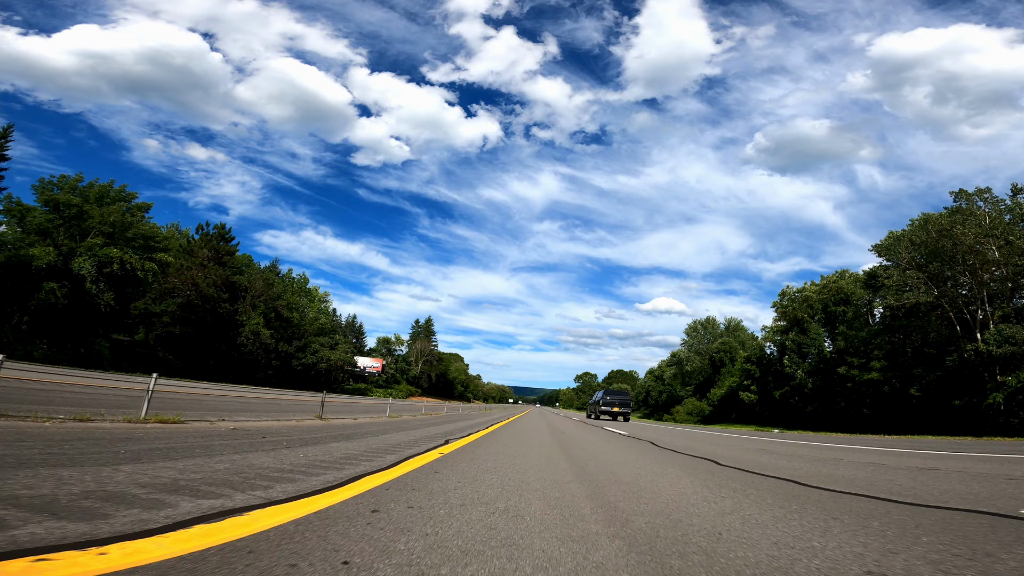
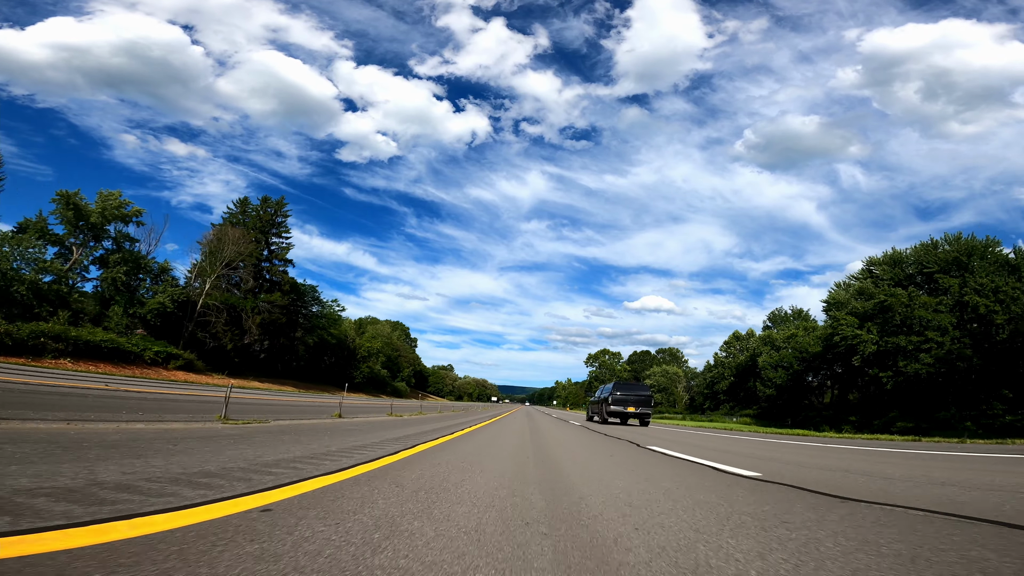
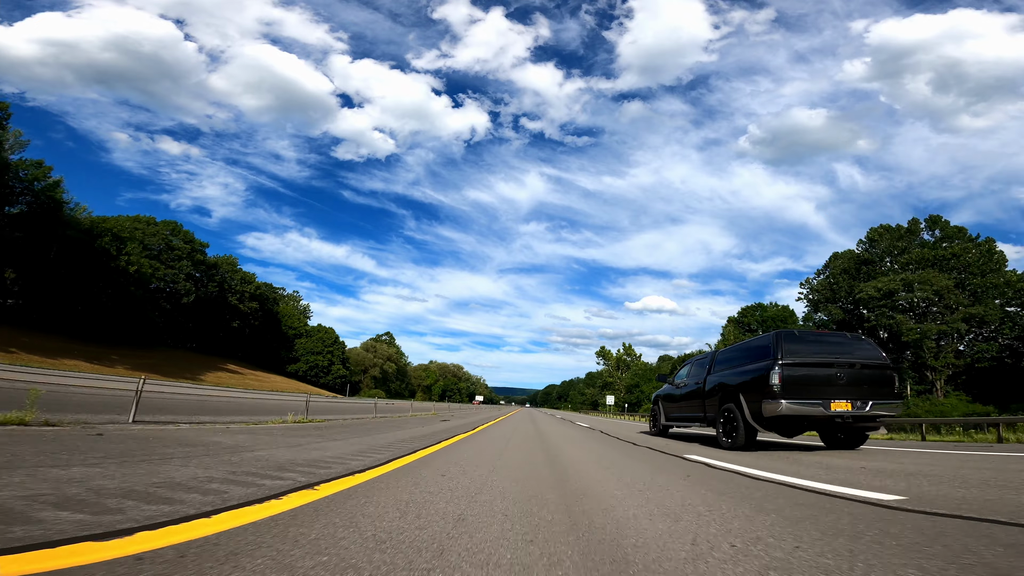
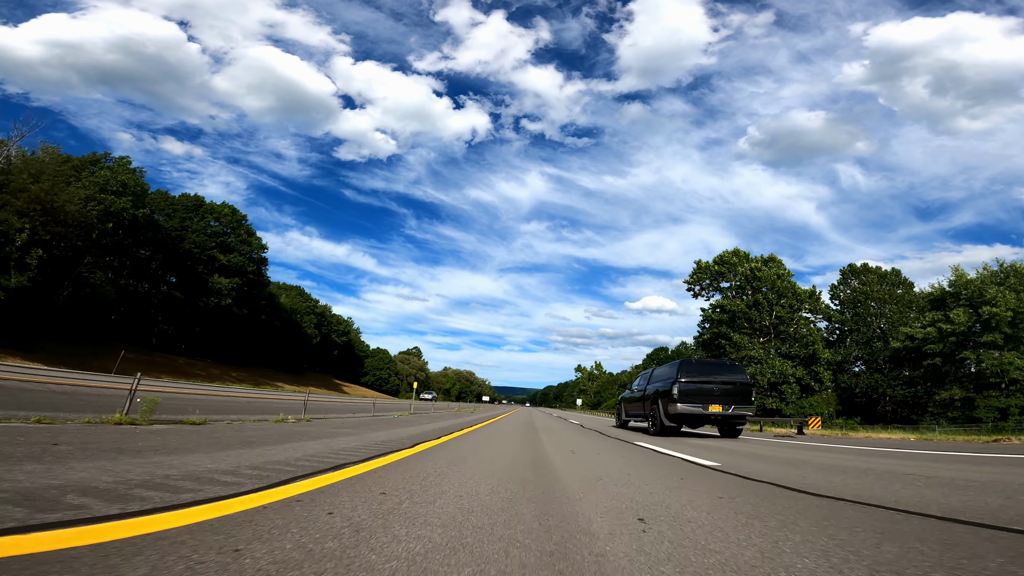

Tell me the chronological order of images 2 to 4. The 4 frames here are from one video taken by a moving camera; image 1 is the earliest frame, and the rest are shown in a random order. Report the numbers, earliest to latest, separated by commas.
2, 4, 3
